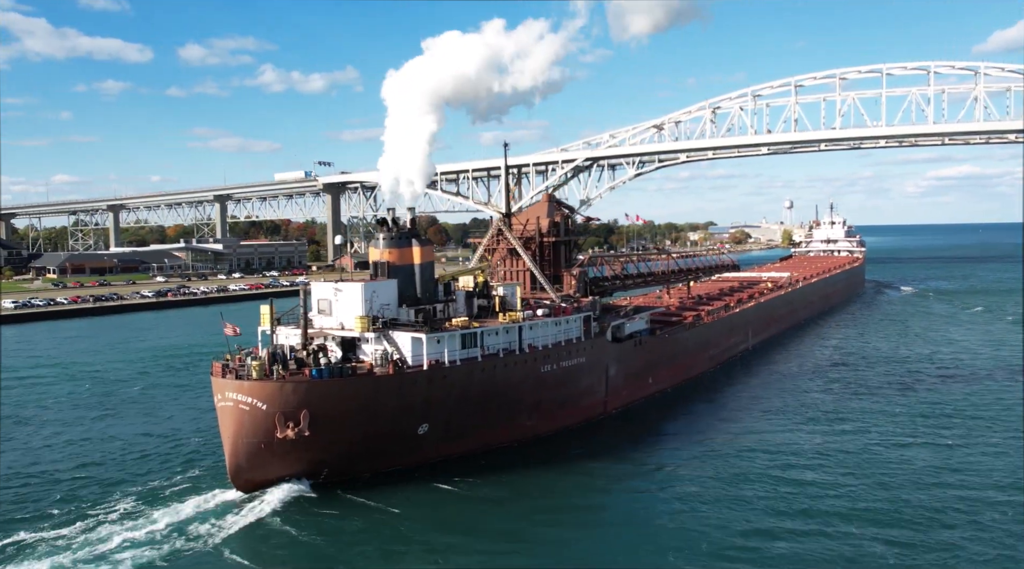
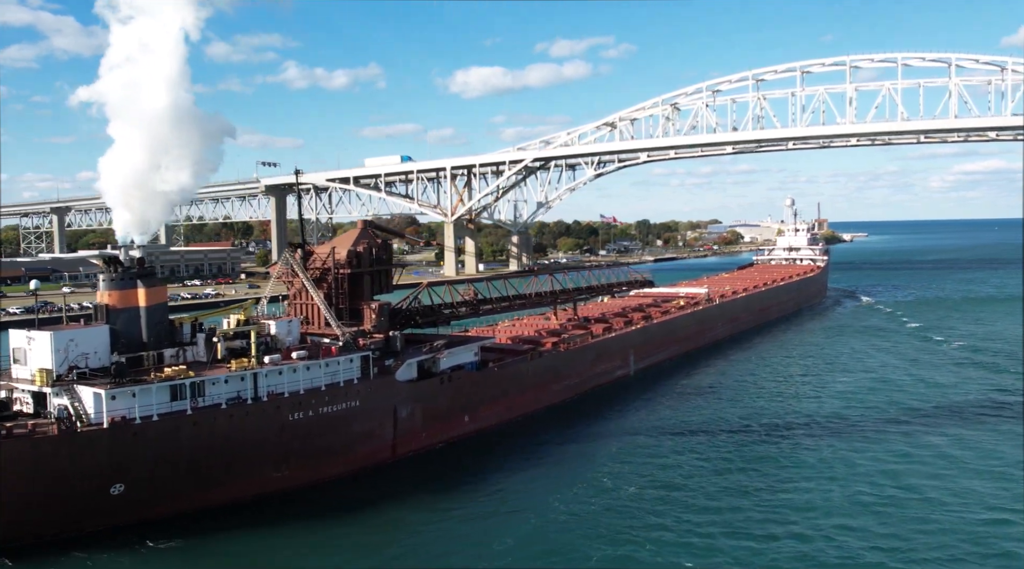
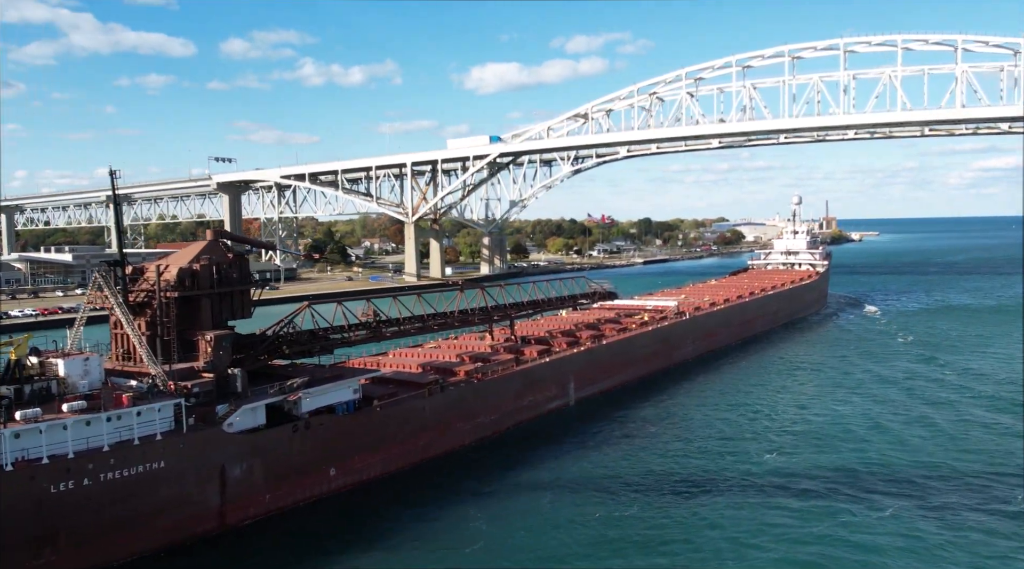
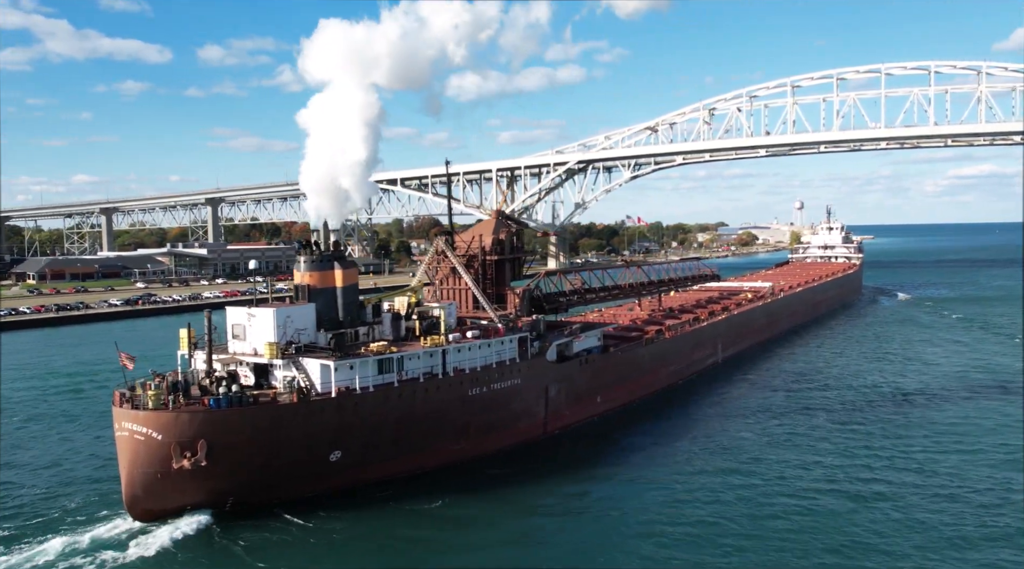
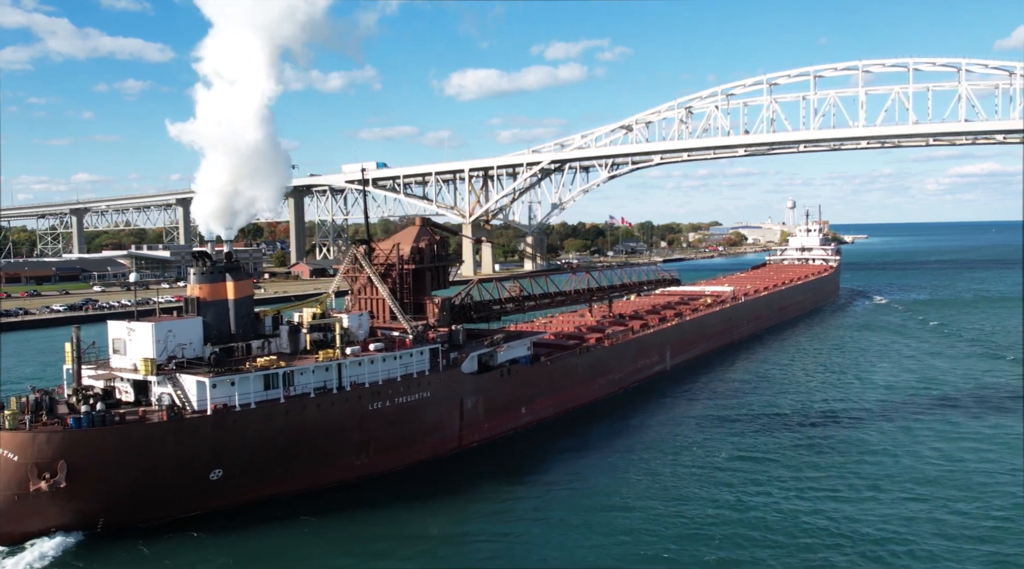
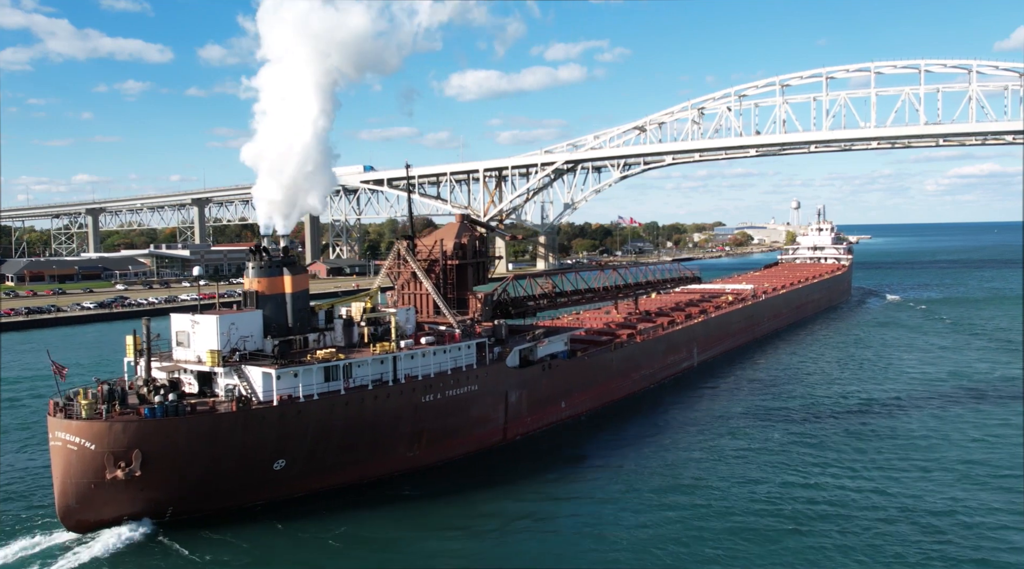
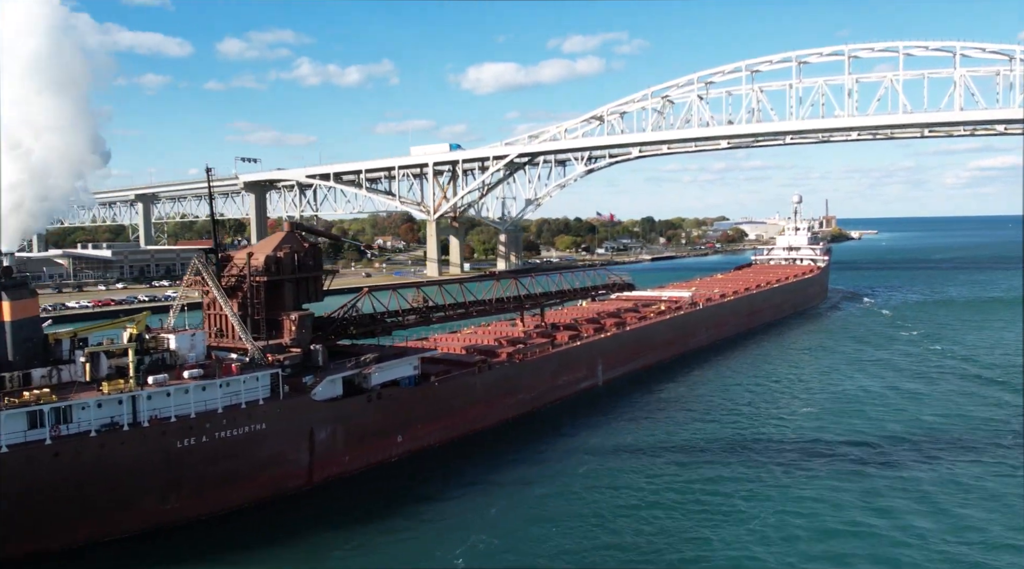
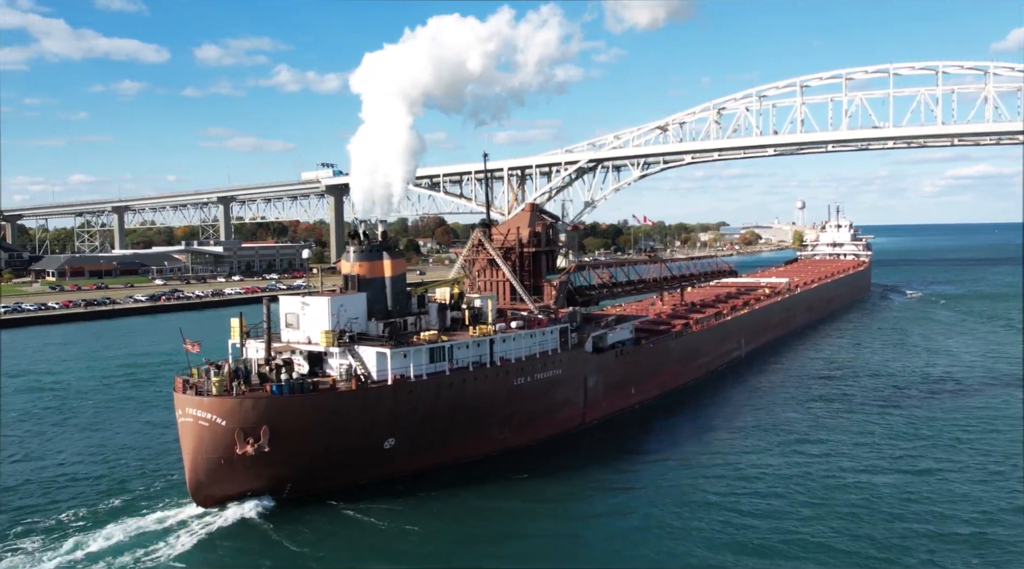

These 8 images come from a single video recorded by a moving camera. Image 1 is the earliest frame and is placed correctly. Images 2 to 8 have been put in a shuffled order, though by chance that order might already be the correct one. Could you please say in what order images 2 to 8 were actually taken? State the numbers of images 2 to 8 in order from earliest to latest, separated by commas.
8, 4, 6, 5, 2, 7, 3
